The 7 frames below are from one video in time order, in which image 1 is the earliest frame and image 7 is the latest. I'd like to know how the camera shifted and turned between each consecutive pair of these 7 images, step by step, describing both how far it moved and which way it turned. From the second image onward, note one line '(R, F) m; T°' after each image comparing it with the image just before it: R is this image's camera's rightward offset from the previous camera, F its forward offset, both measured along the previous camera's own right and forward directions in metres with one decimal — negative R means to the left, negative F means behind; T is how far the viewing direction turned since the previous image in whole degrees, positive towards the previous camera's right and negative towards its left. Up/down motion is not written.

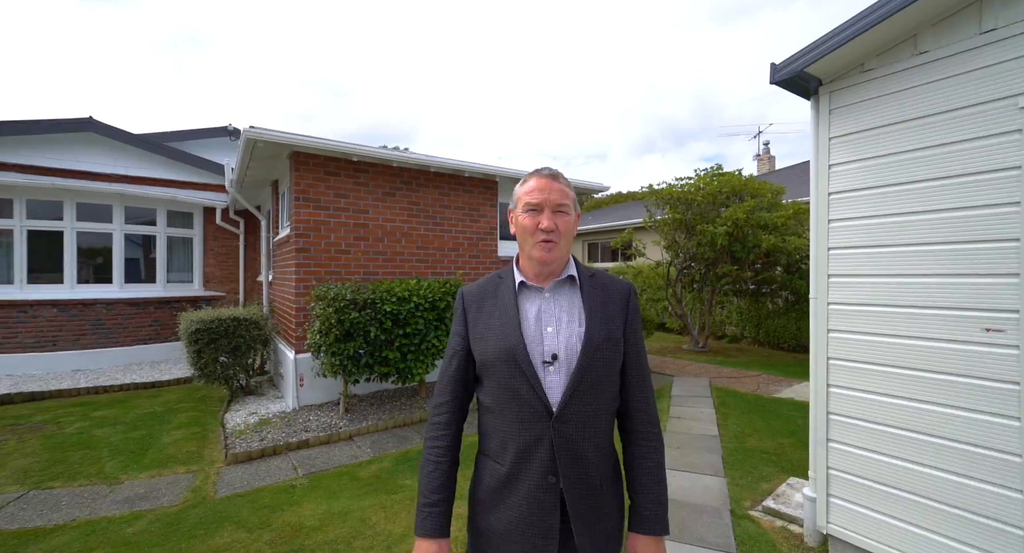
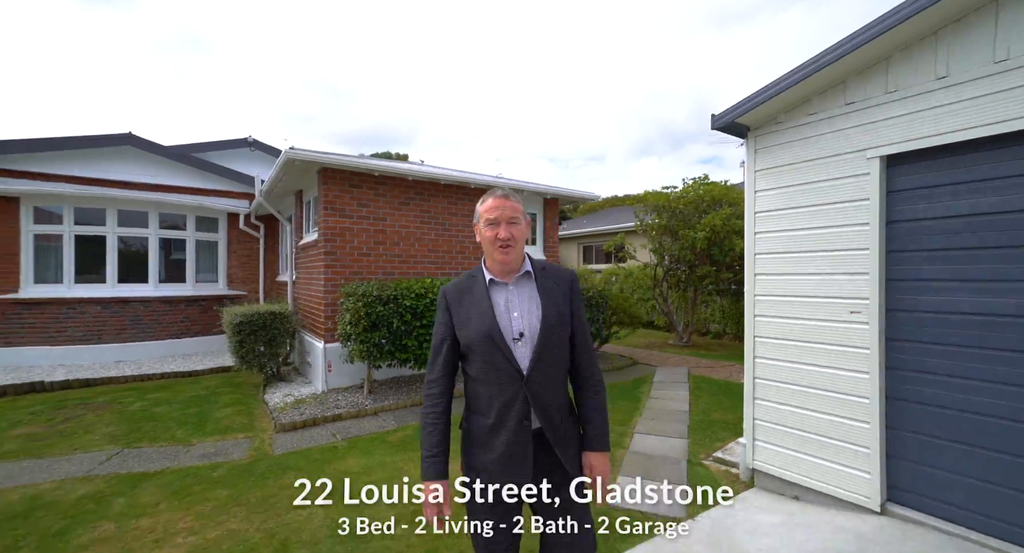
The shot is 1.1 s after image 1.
(0.0, -0.8) m; 0°
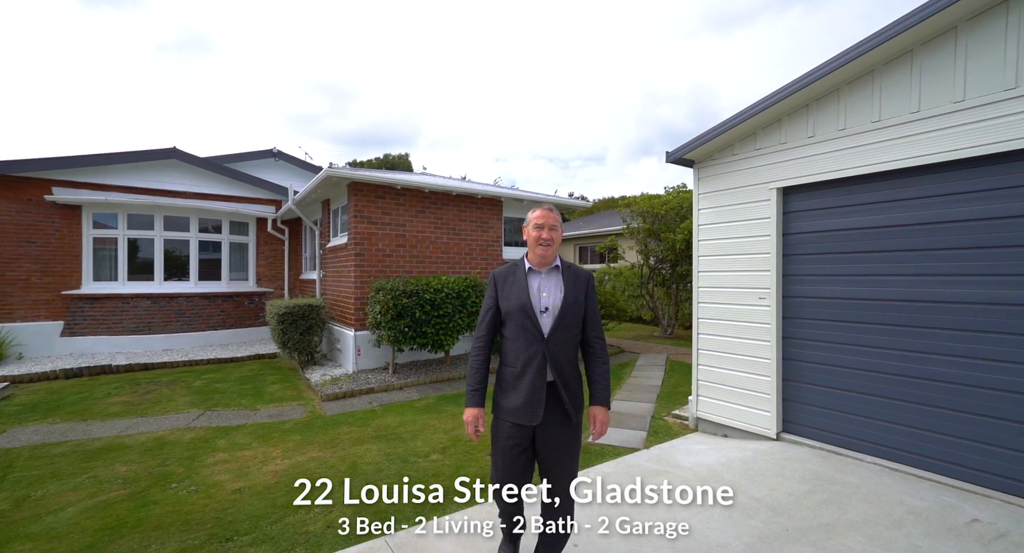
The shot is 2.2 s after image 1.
(0.0, -1.1) m; 0°
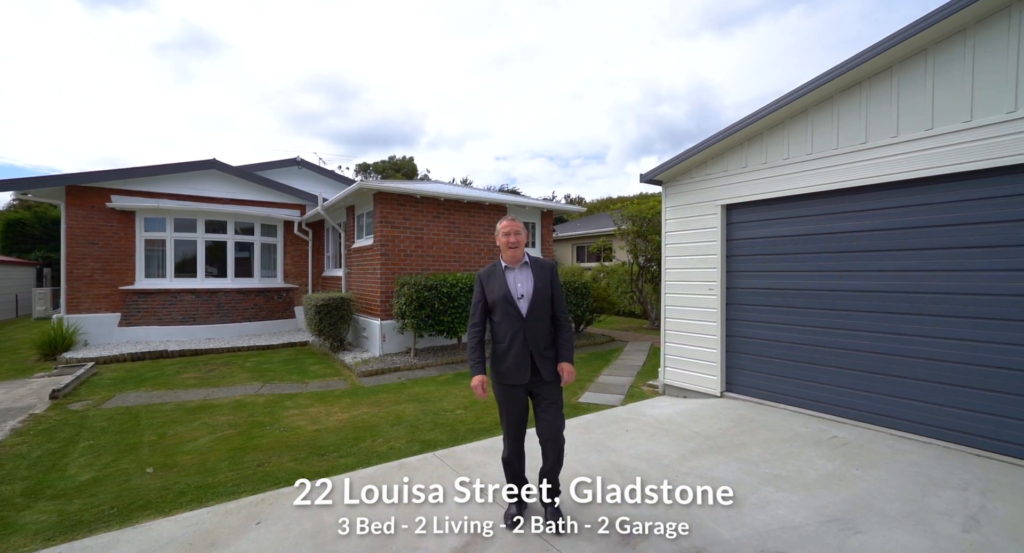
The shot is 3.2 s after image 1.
(-0.1, -1.1) m; 0°
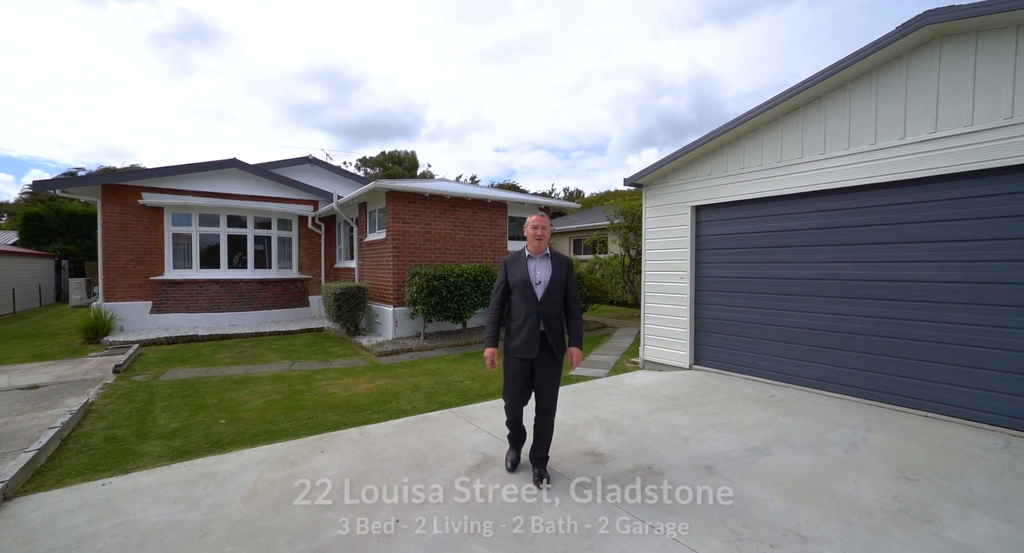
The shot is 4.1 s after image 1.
(0.0, -0.8) m; 0°
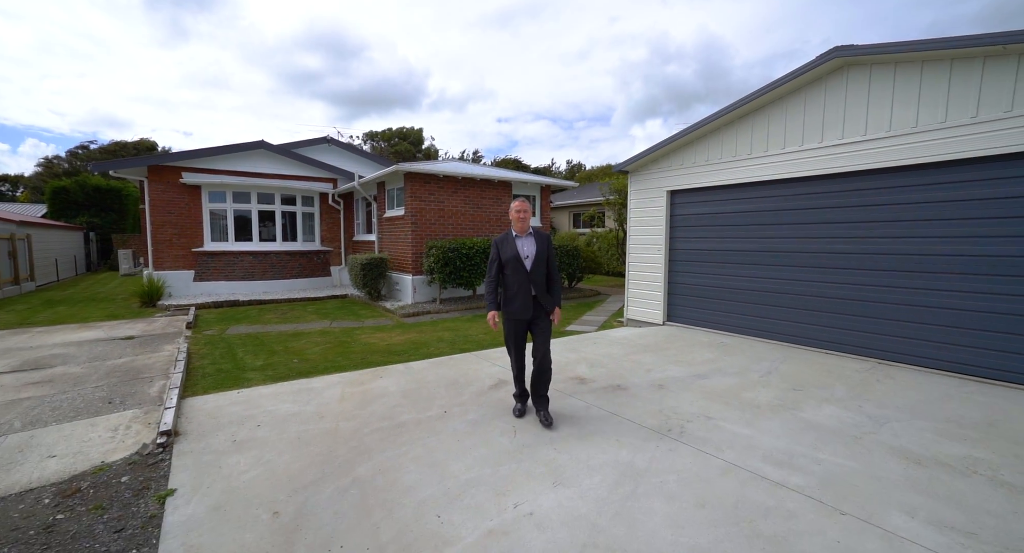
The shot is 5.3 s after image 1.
(-0.1, -1.2) m; 0°
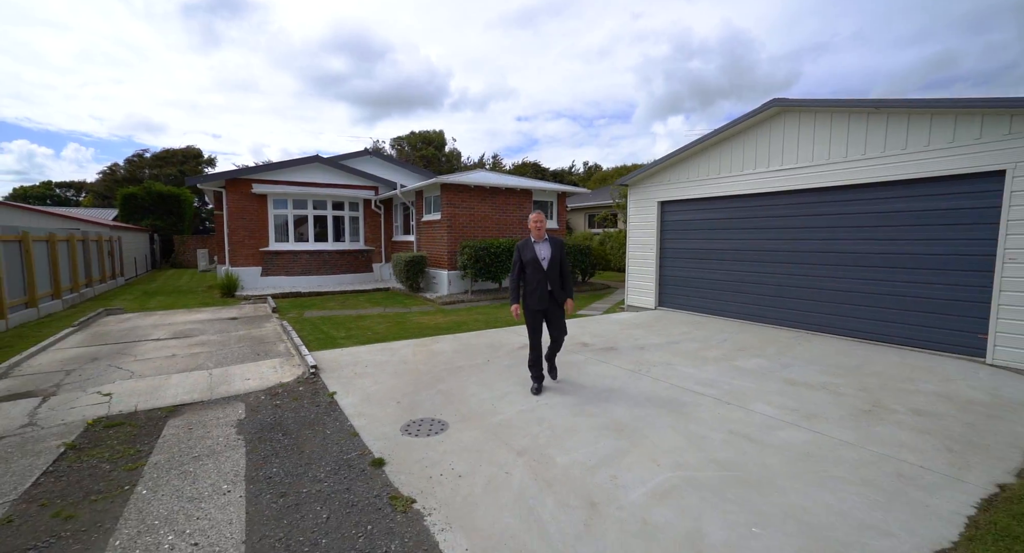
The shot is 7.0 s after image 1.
(0.0, -1.7) m; -3°
